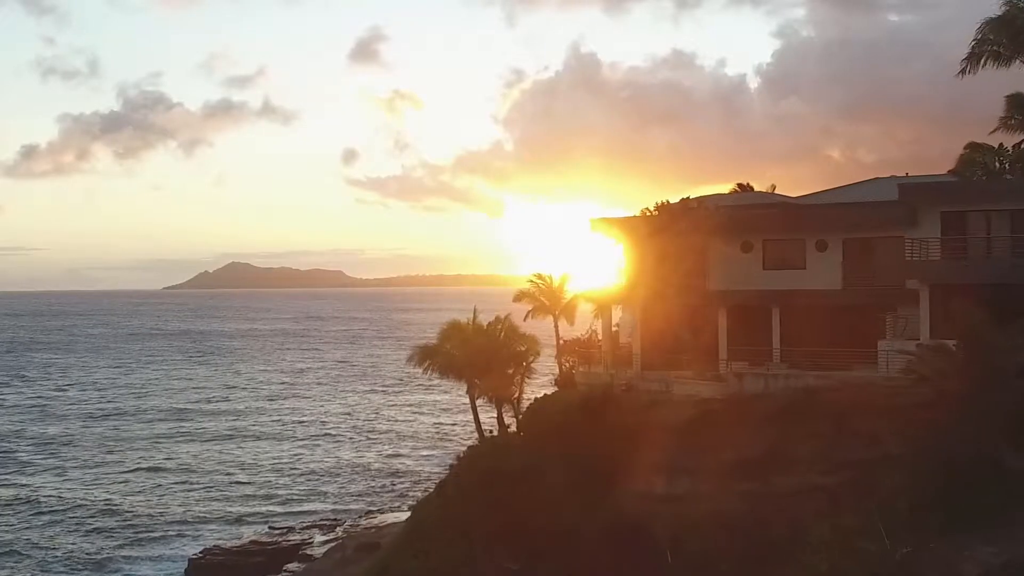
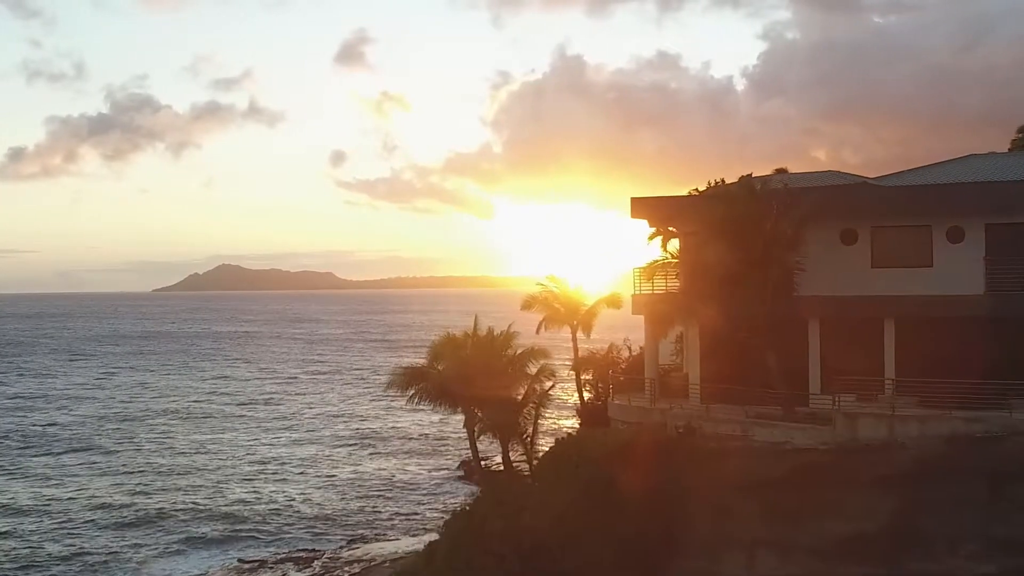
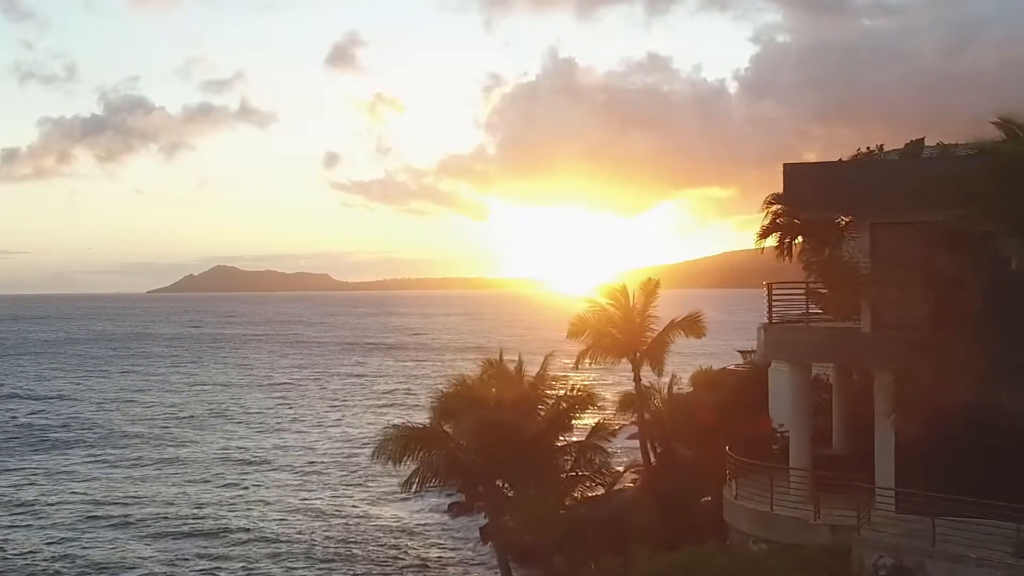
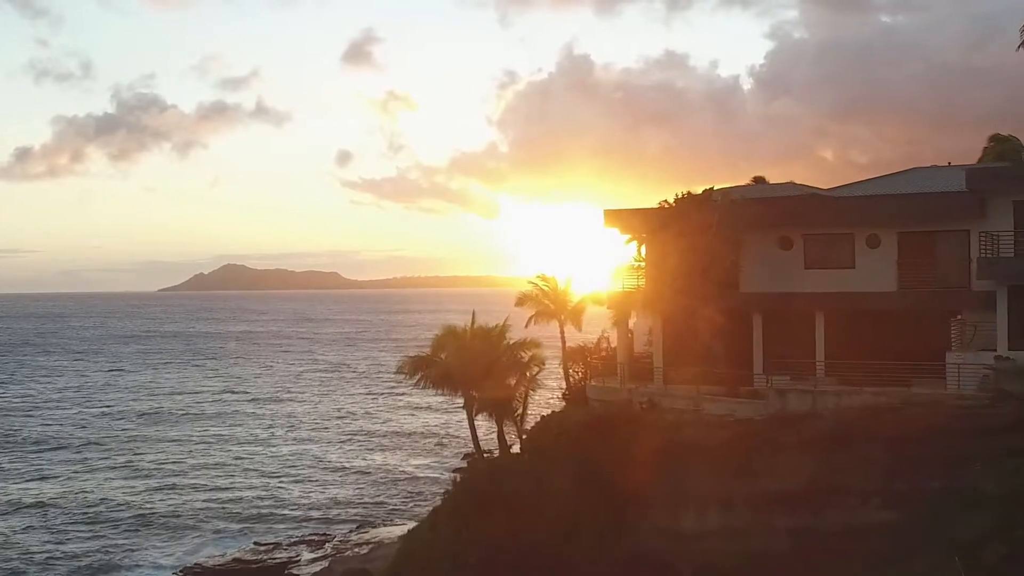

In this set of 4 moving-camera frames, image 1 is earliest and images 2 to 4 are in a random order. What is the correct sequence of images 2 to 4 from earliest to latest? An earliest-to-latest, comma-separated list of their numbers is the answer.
4, 2, 3
